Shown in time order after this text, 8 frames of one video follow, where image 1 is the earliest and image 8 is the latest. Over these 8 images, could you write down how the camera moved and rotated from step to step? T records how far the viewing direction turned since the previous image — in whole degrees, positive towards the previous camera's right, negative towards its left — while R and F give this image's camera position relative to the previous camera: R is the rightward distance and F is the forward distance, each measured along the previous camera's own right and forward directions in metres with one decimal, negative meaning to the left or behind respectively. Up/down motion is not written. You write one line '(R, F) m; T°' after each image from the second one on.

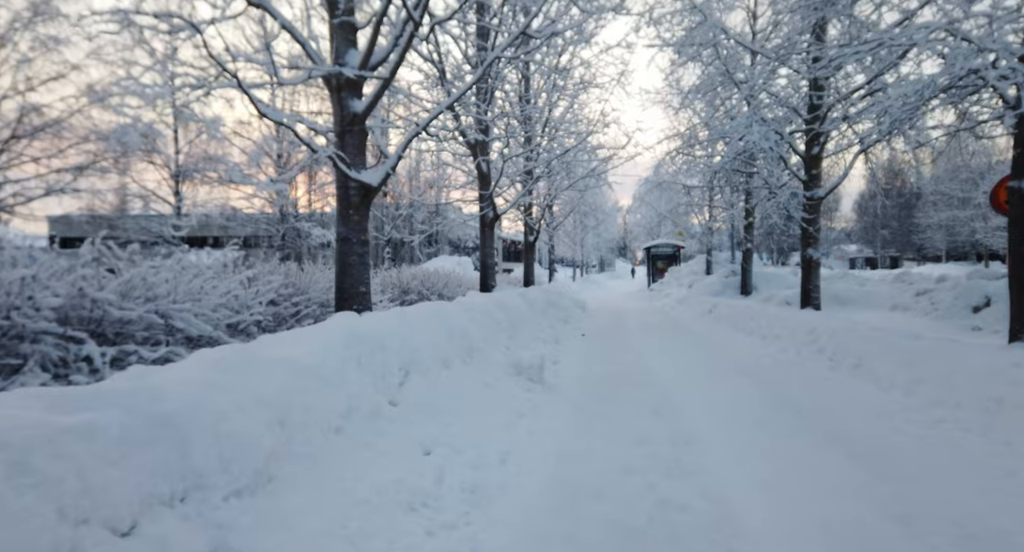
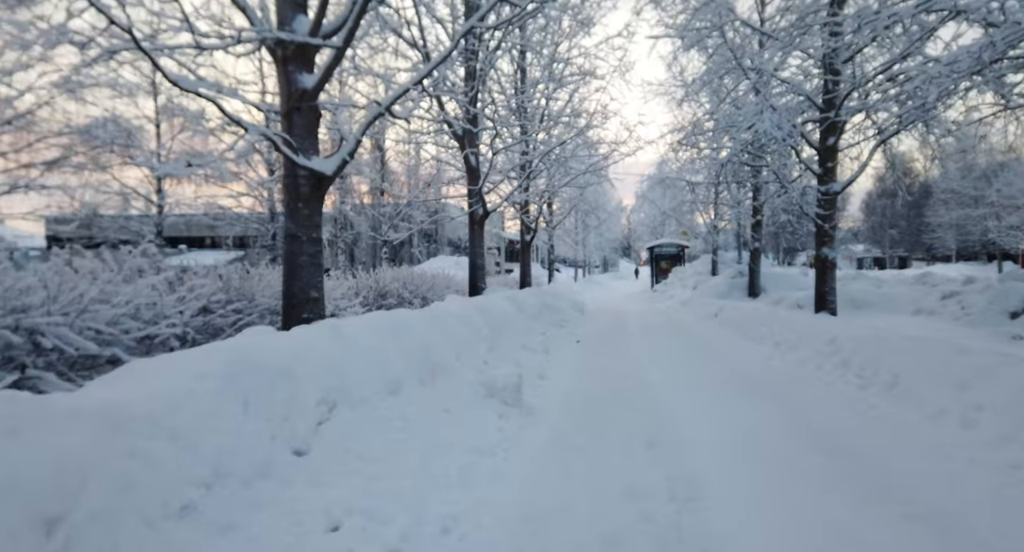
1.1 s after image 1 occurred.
(+0.3, +0.9) m; -1°
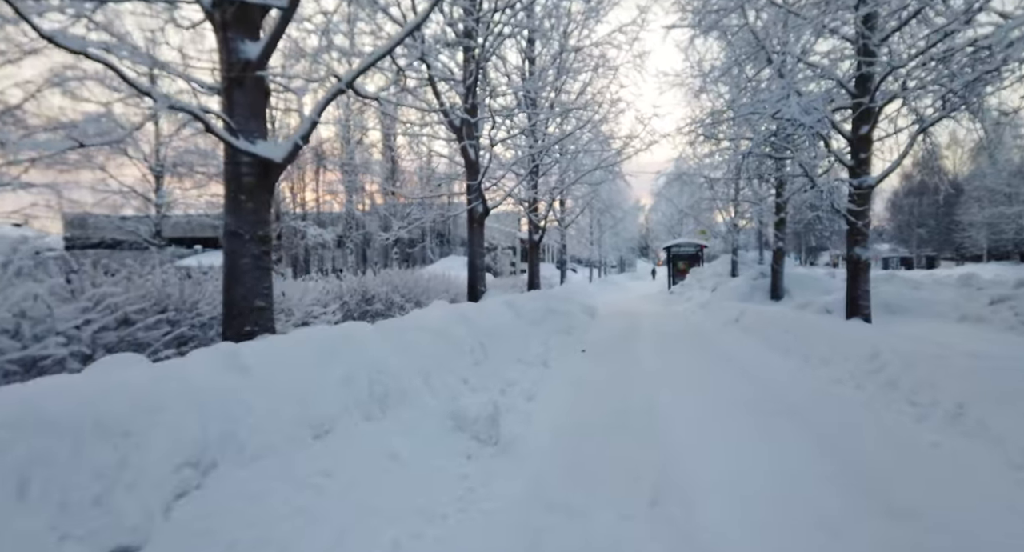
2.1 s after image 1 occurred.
(+0.4, +0.9) m; -2°
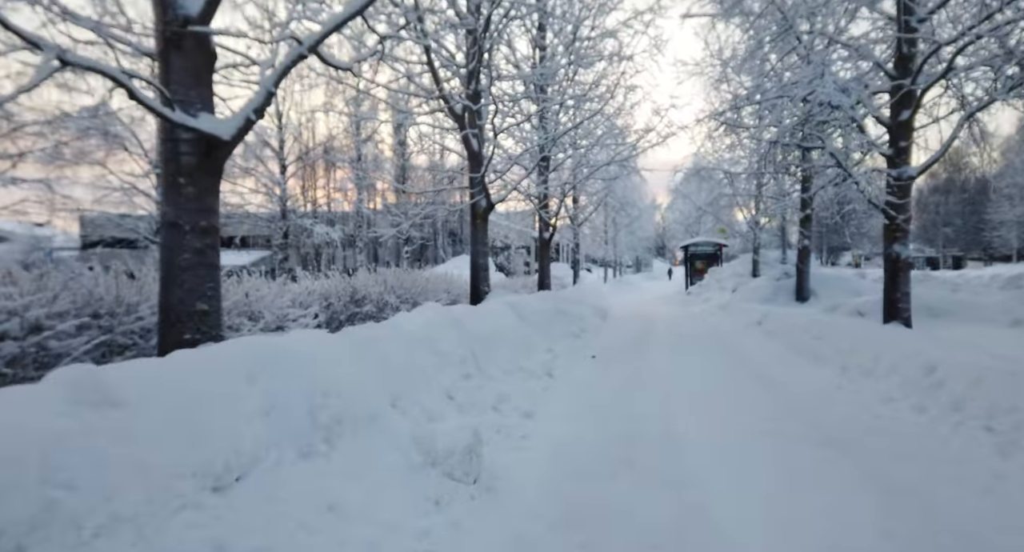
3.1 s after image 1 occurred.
(+0.2, +0.8) m; -2°
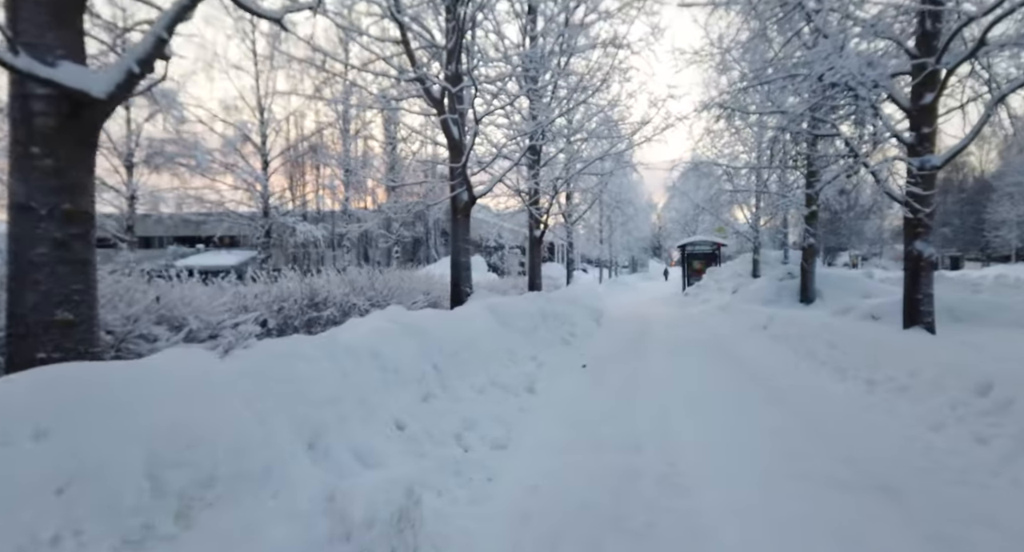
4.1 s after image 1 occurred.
(+0.3, +0.9) m; 0°
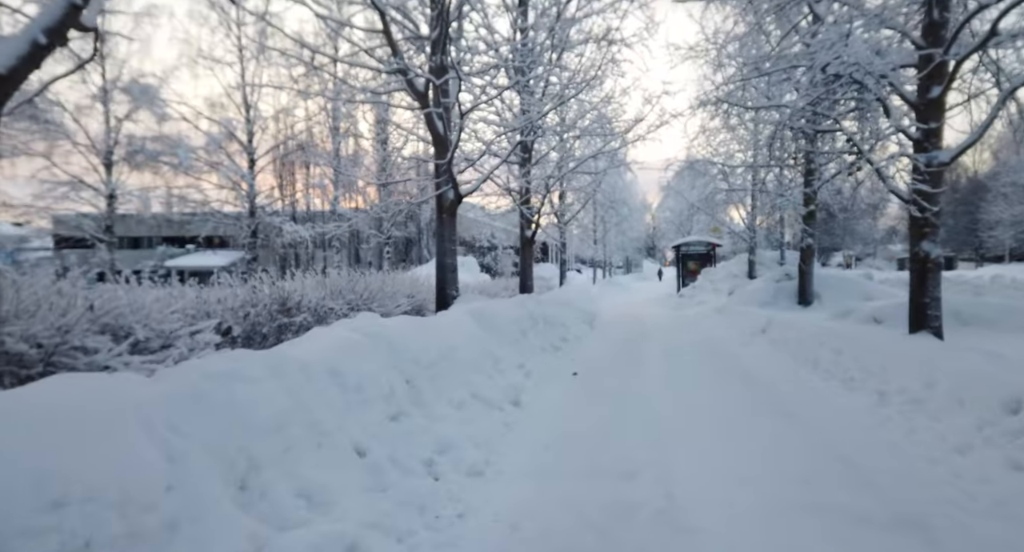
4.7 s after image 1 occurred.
(+0.1, +0.5) m; +1°
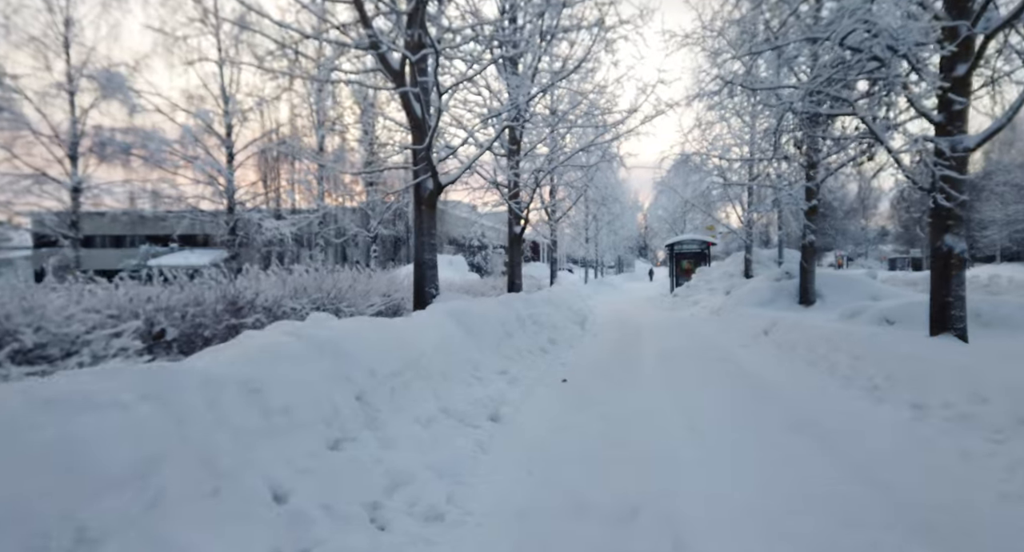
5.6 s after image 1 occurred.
(+0.1, +0.8) m; +1°
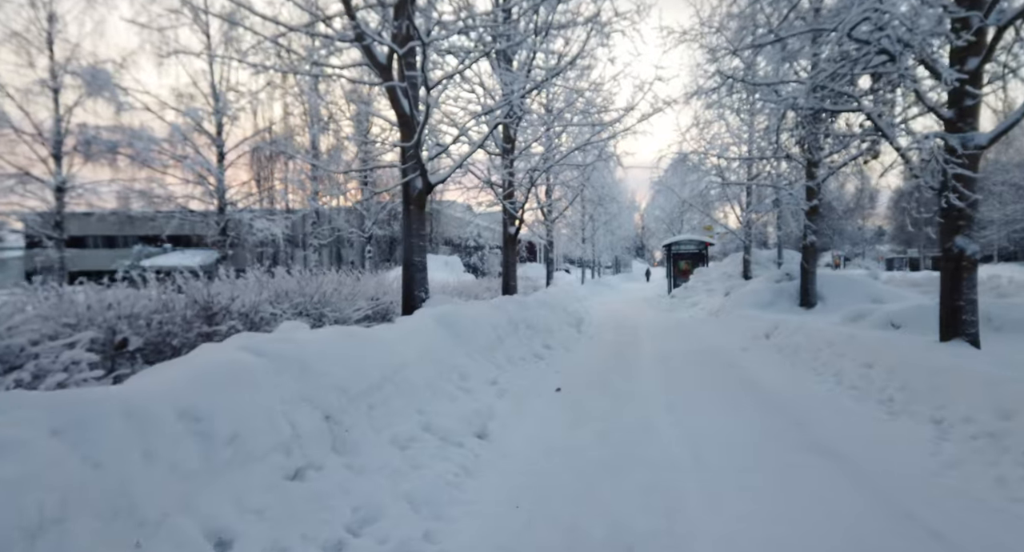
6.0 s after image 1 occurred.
(+0.1, +0.4) m; 0°
